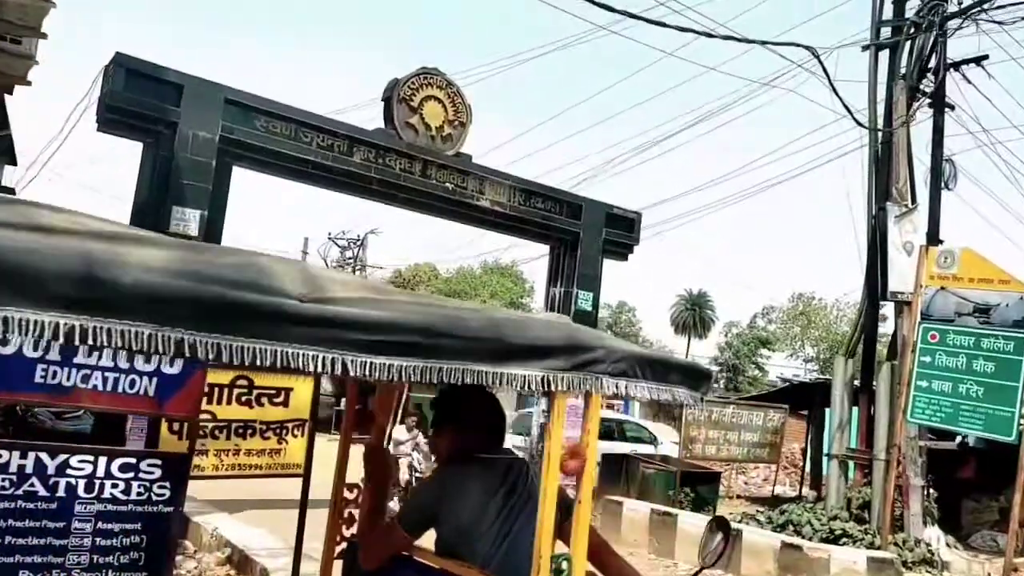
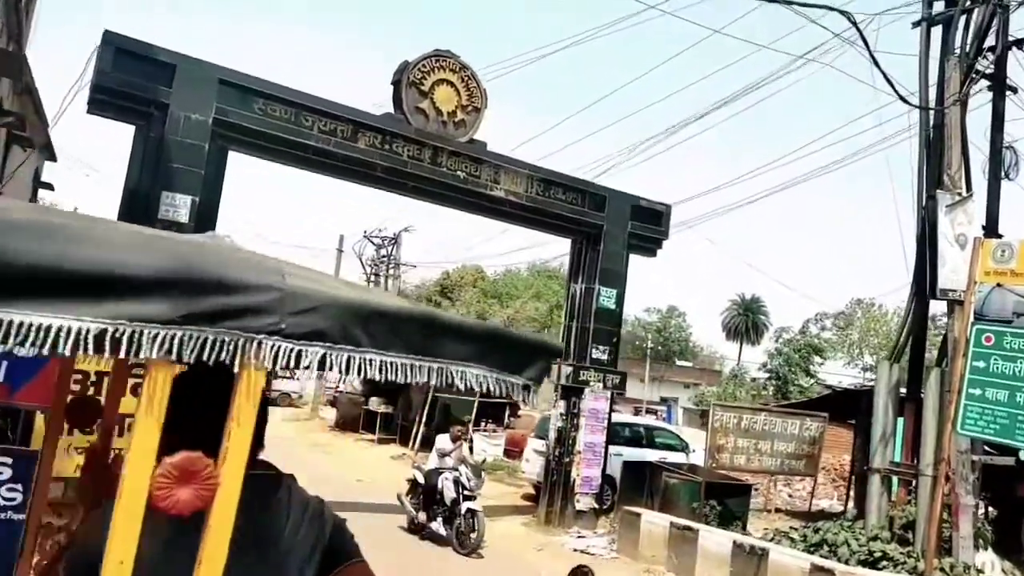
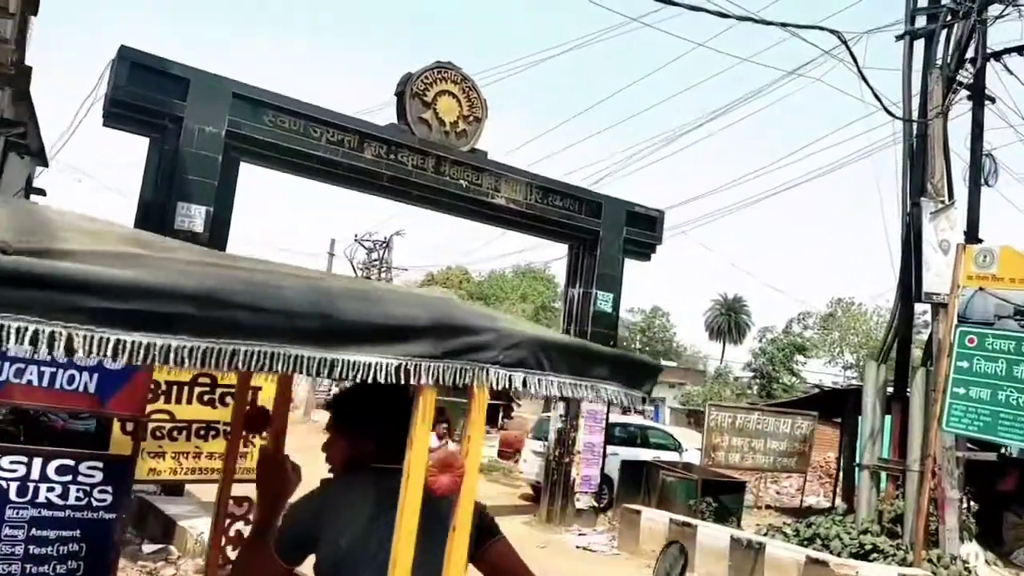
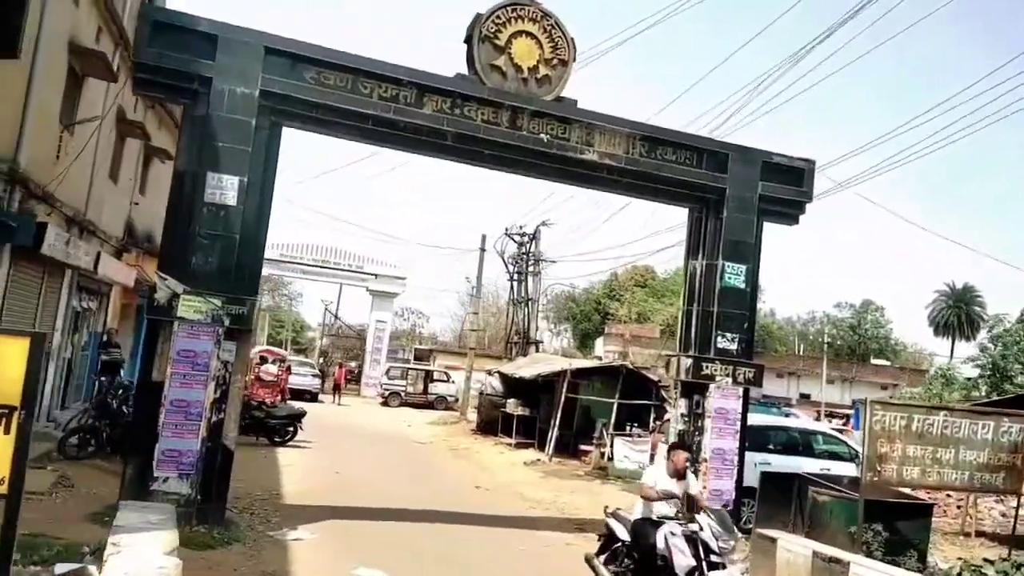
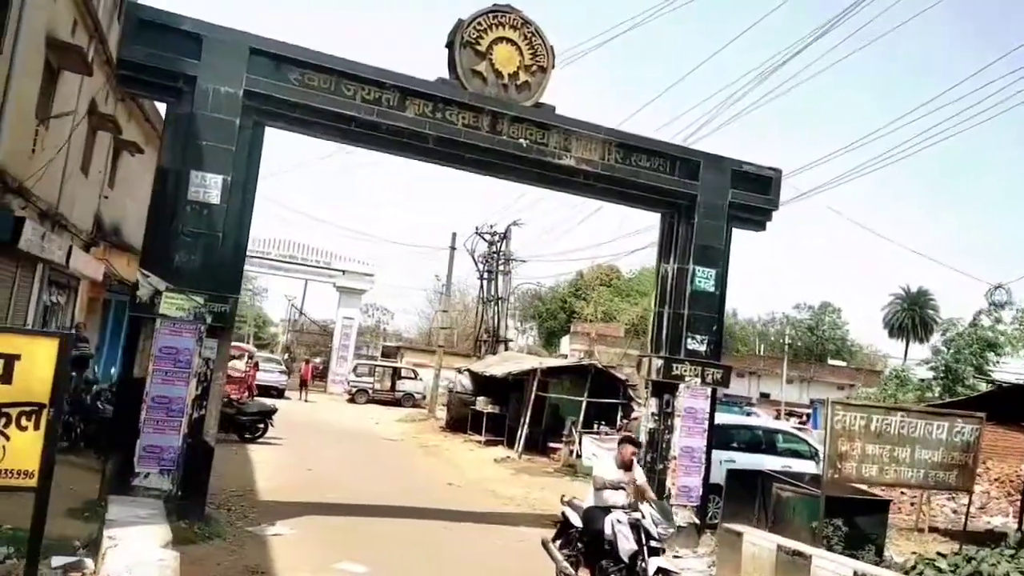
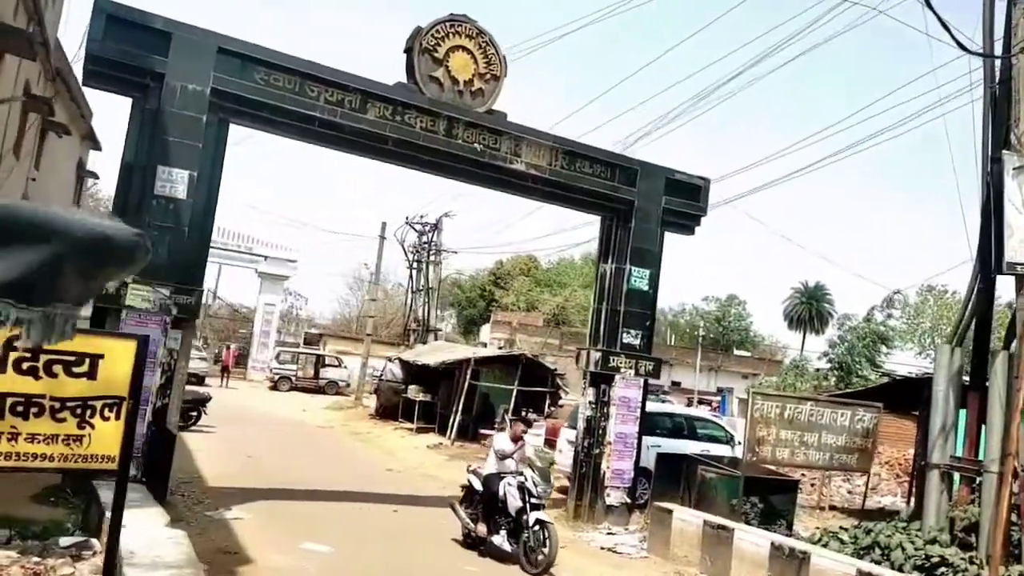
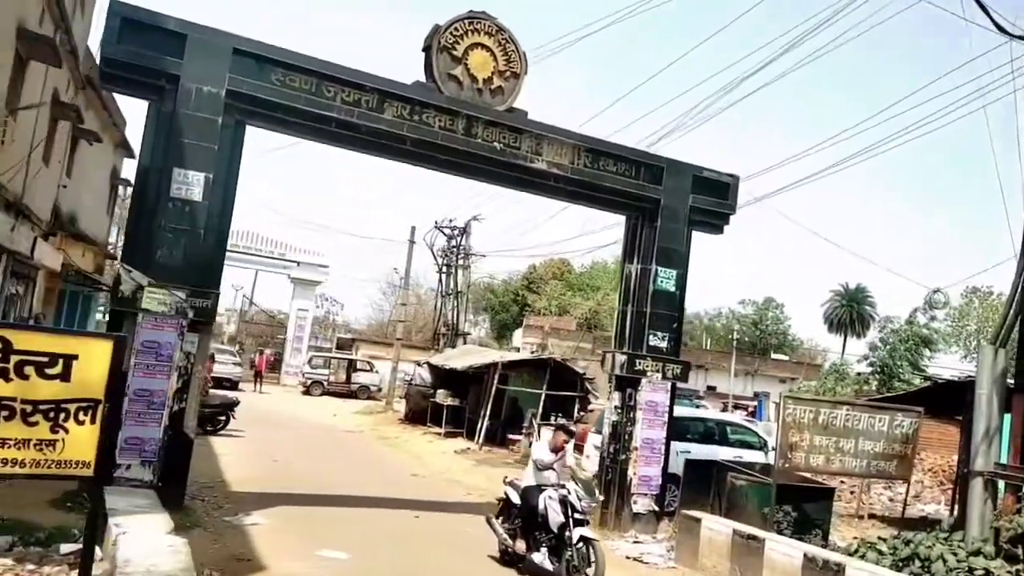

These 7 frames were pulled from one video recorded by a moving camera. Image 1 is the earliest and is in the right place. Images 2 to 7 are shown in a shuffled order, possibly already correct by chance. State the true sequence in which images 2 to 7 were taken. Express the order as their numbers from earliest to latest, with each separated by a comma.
3, 2, 6, 7, 5, 4
